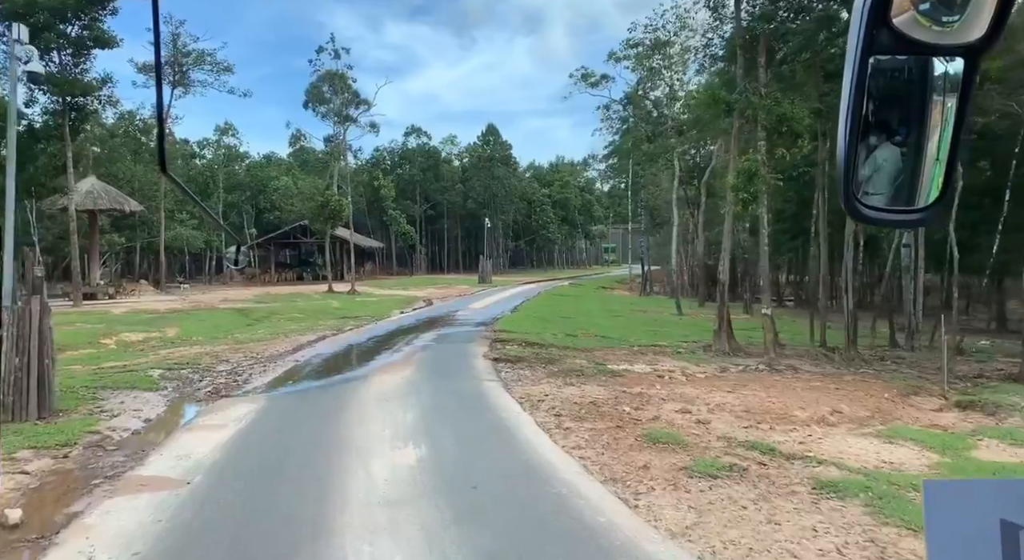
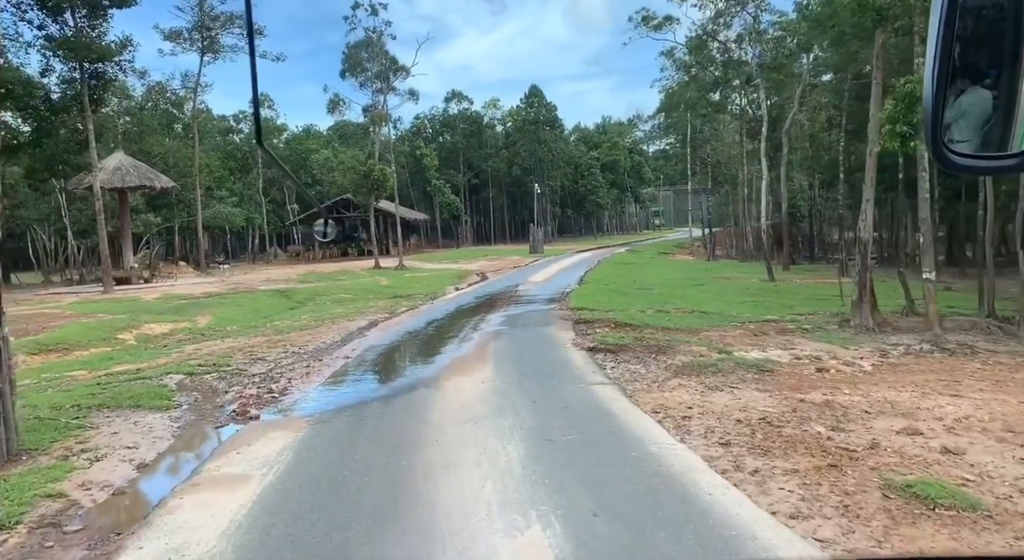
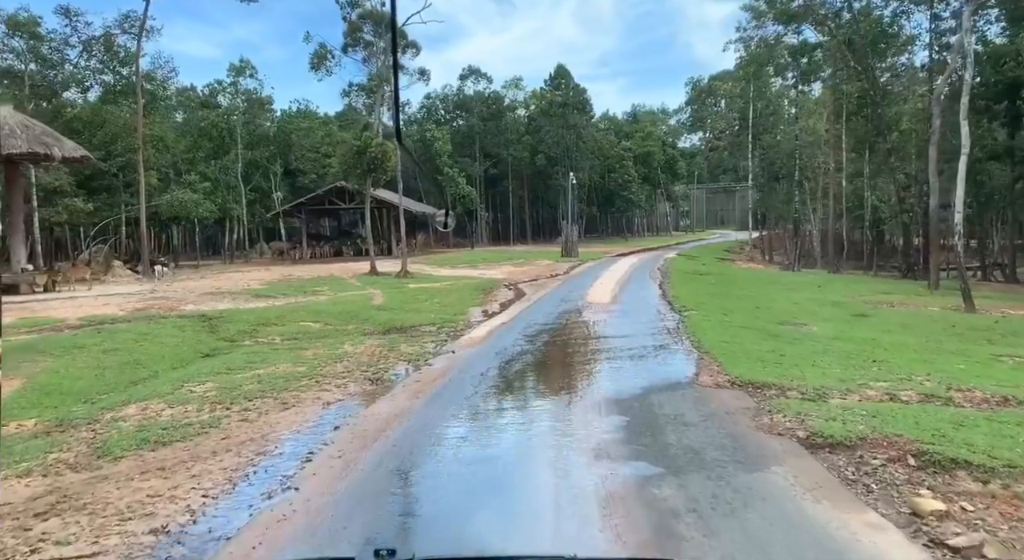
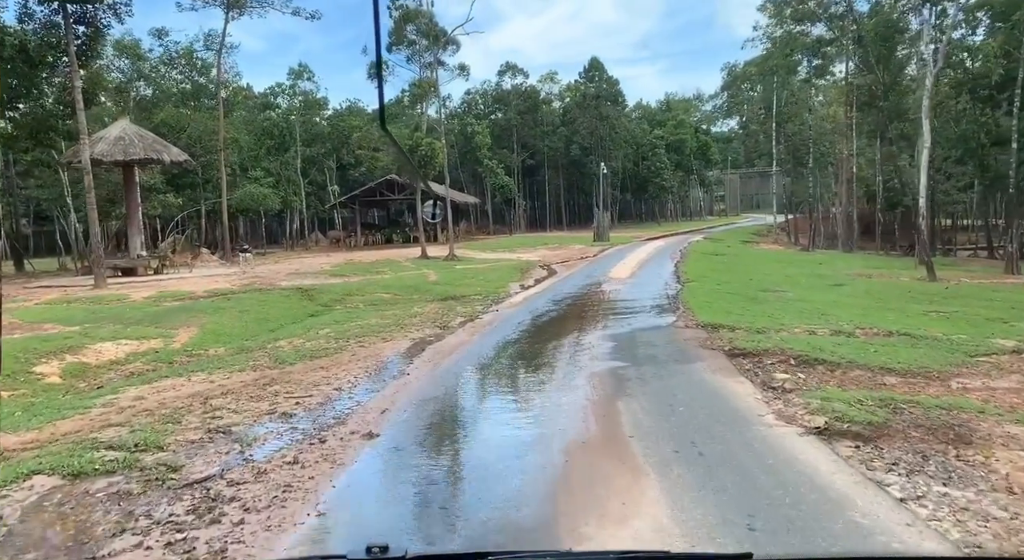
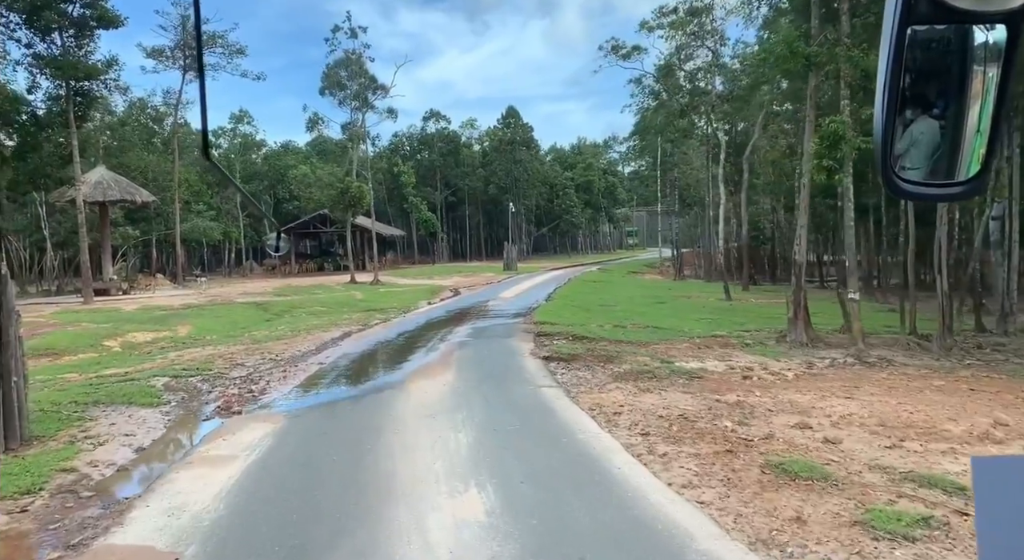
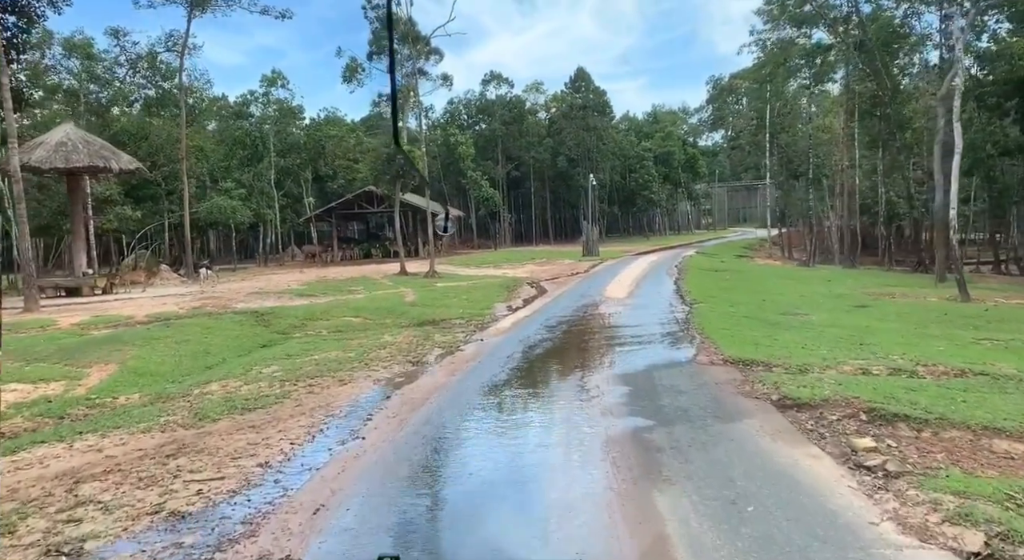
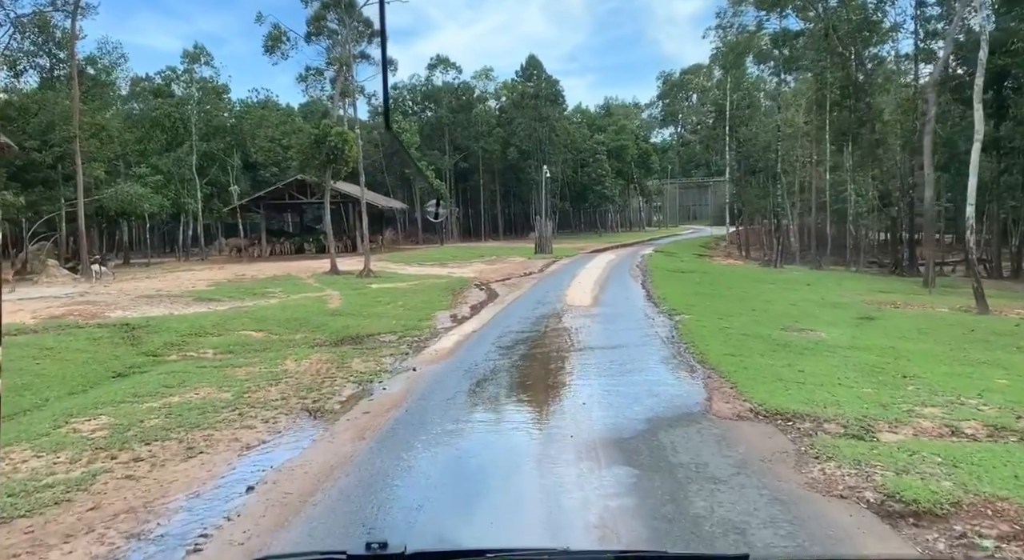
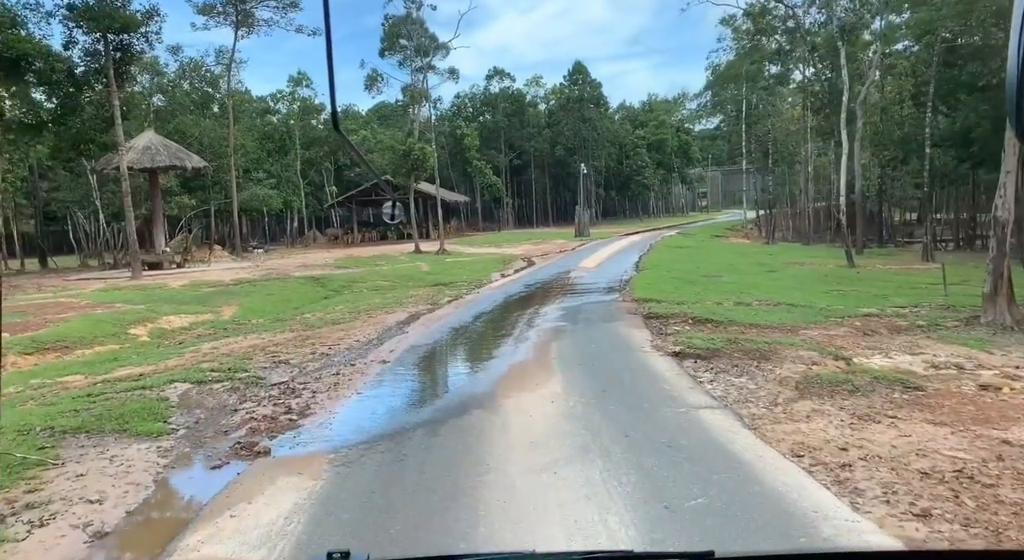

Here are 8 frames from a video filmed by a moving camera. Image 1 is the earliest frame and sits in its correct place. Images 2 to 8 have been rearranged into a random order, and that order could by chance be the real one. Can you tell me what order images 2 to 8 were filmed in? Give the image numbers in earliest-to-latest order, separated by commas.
5, 2, 8, 4, 6, 3, 7
